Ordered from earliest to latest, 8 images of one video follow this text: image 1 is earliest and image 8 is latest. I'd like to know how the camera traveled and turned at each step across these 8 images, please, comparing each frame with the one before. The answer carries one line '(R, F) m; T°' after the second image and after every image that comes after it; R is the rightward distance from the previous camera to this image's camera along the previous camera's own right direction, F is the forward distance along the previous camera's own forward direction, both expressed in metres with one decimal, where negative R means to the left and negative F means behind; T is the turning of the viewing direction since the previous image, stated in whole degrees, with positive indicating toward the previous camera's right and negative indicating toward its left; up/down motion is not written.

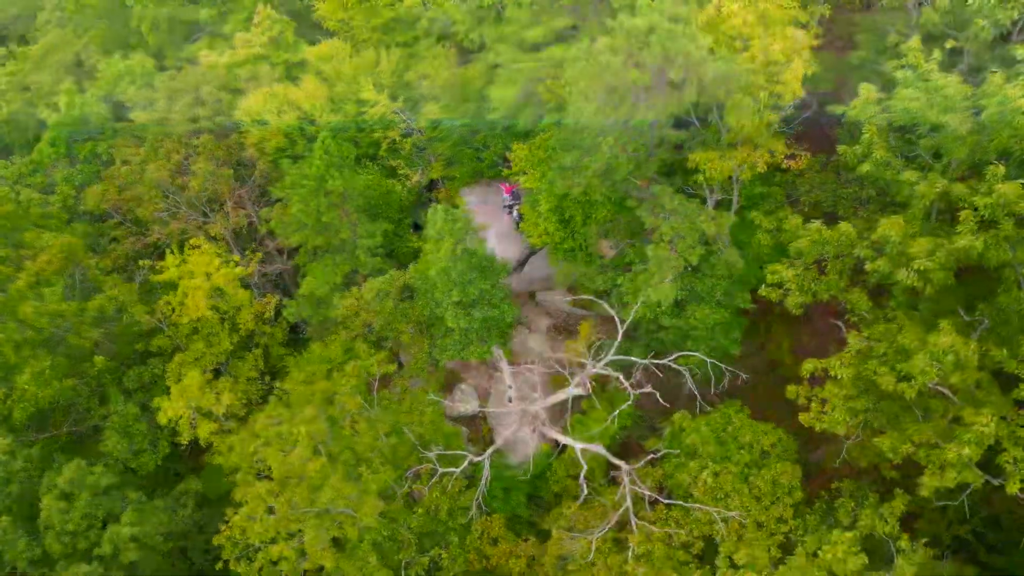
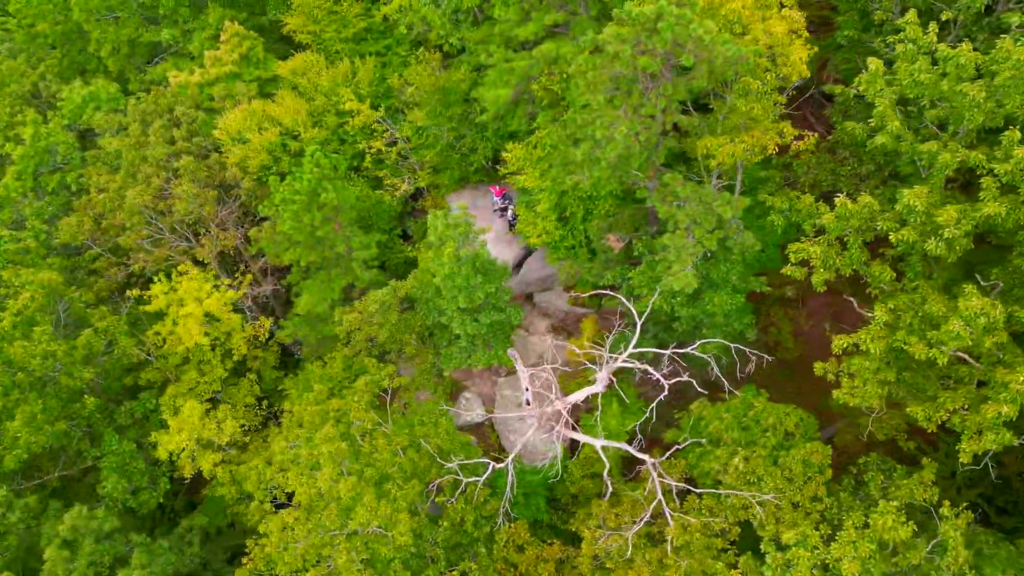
(-1.3, +0.3) m; +3°
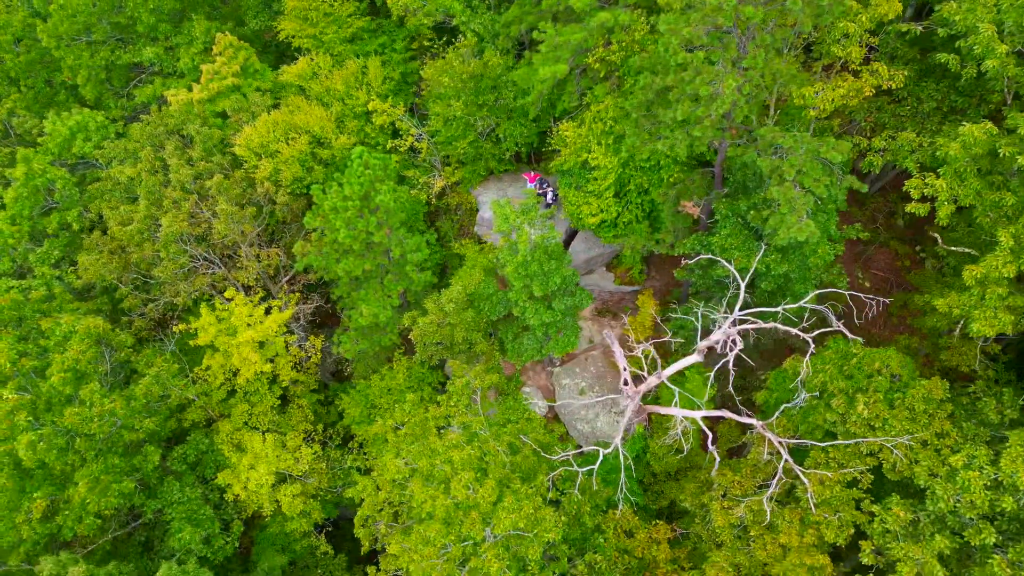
(-3.6, +0.8) m; +6°
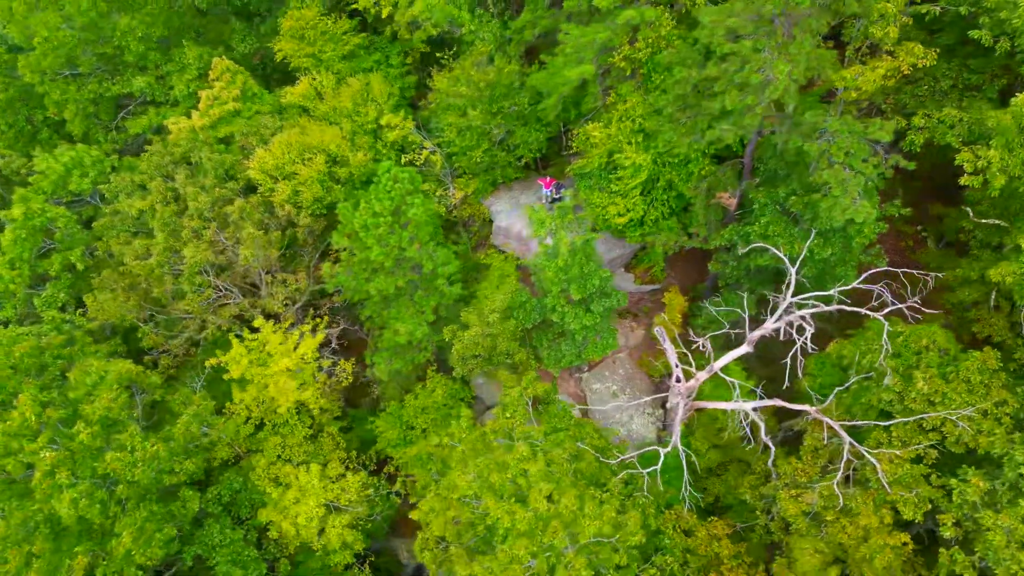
(-2.0, +0.4) m; +3°
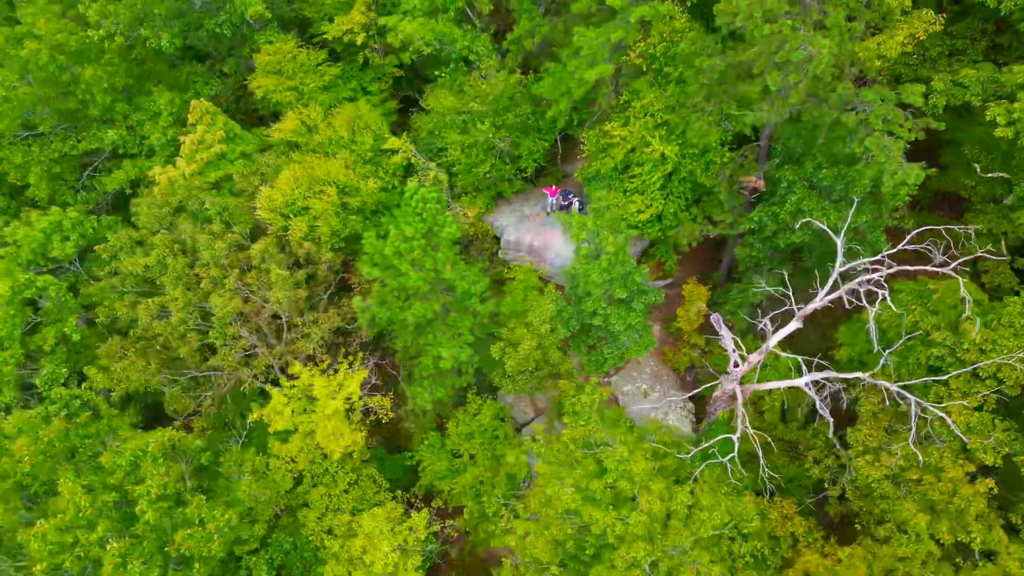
(-2.9, +0.5) m; +6°
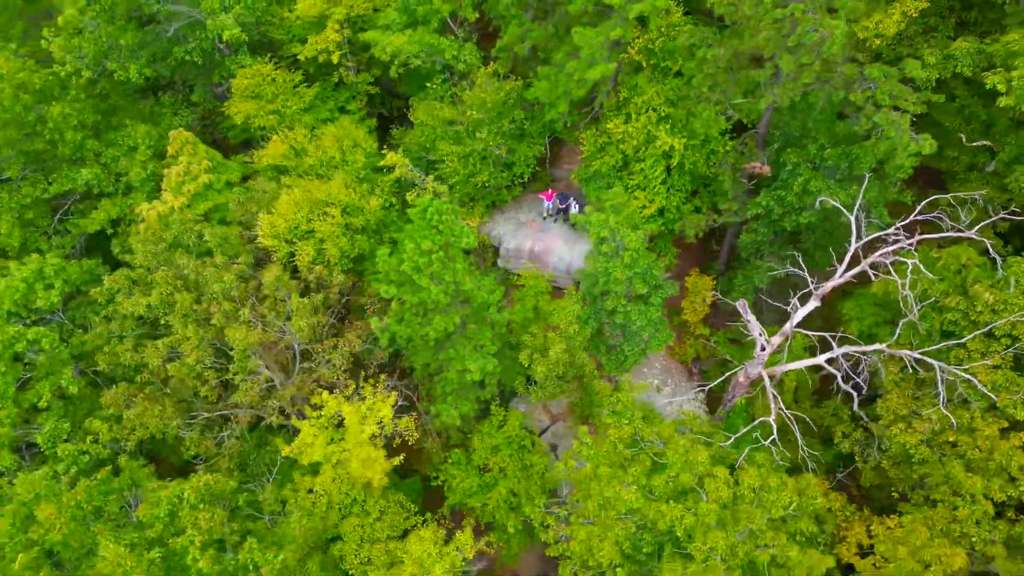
(-1.9, +0.3) m; +5°
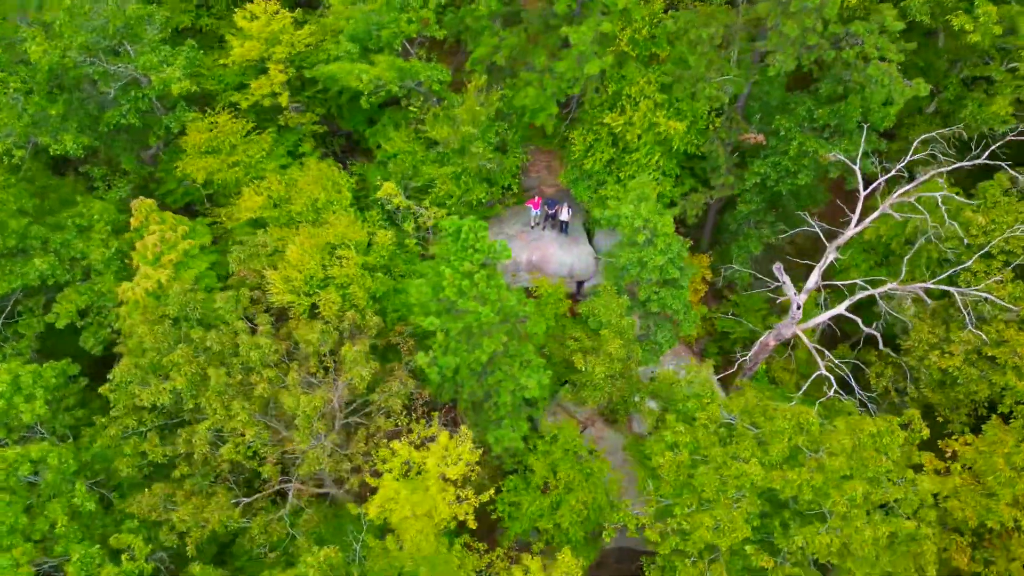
(-3.9, +0.9) m; +10°
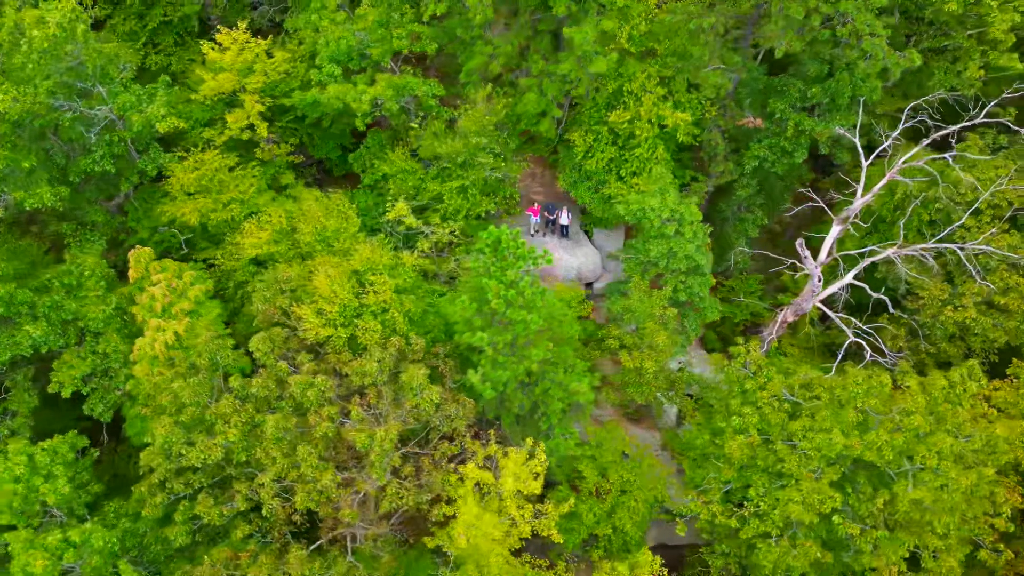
(-2.8, +0.5) m; +7°
